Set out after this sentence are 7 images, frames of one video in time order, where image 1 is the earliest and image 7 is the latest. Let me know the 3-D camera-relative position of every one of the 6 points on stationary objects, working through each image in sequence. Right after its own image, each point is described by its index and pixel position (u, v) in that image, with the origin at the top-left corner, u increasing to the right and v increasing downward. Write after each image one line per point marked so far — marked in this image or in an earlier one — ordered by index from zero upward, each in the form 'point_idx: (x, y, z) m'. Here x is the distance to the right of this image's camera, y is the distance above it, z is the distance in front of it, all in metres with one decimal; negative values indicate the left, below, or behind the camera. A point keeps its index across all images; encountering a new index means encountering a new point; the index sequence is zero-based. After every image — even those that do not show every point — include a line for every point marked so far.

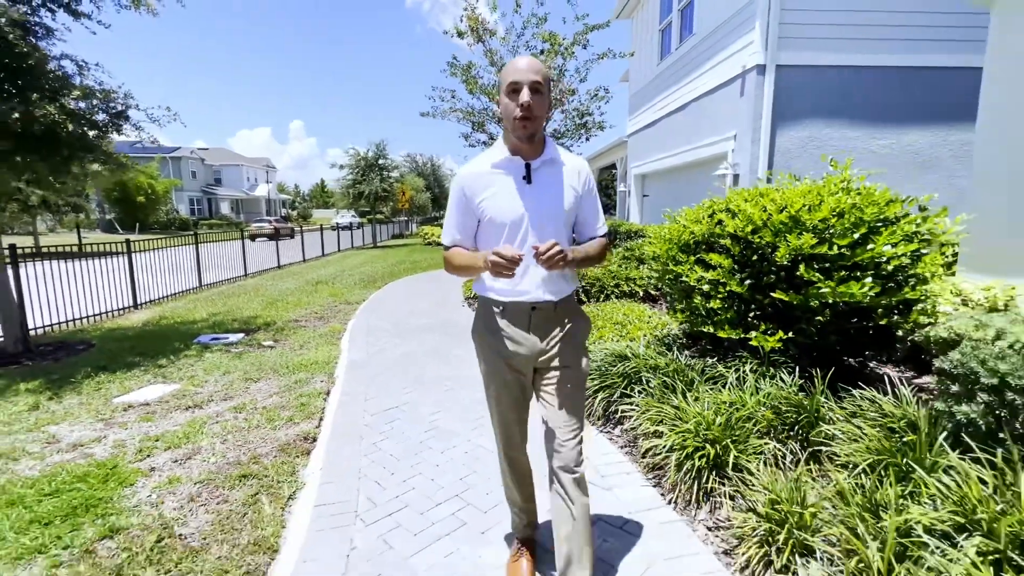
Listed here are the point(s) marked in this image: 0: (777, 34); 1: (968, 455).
0: (+3.8, +3.6, +6.8) m
1: (+1.8, -0.6, +1.9) m
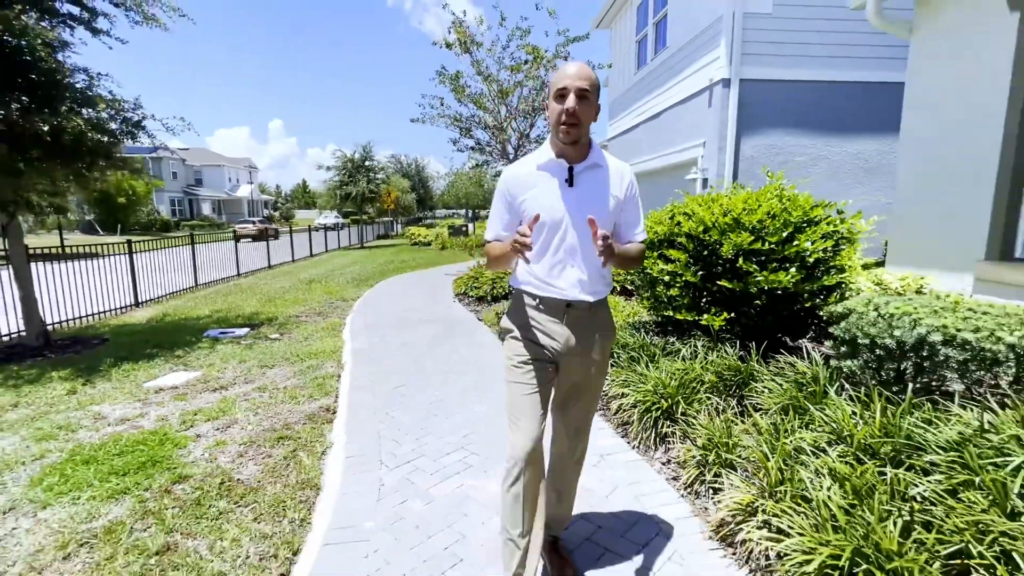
0: (+3.6, +3.7, +7.5) m
1: (+1.8, -0.5, +2.6) m
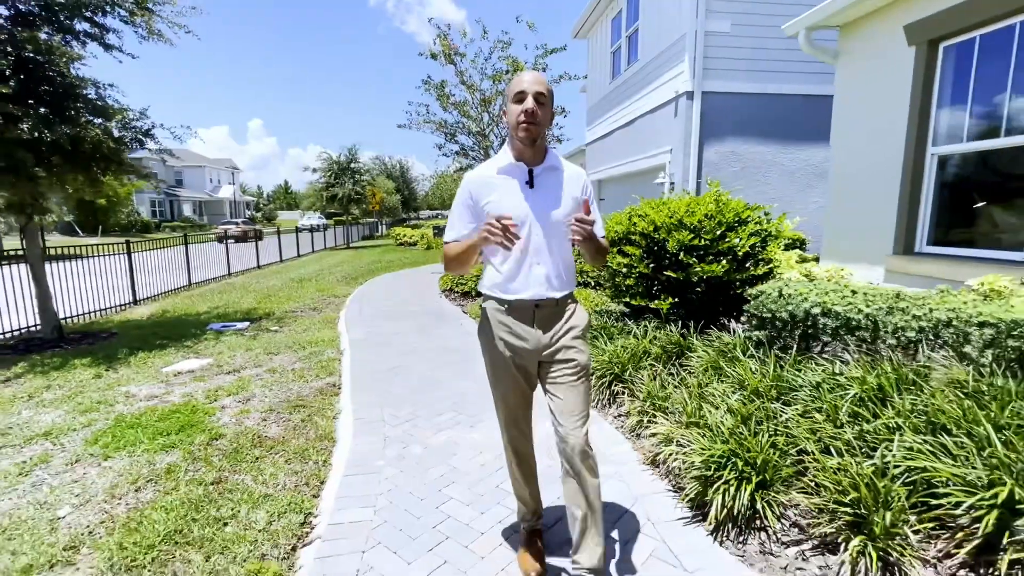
0: (+3.3, +3.8, +8.3) m
1: (+1.6, -0.5, +3.3) m
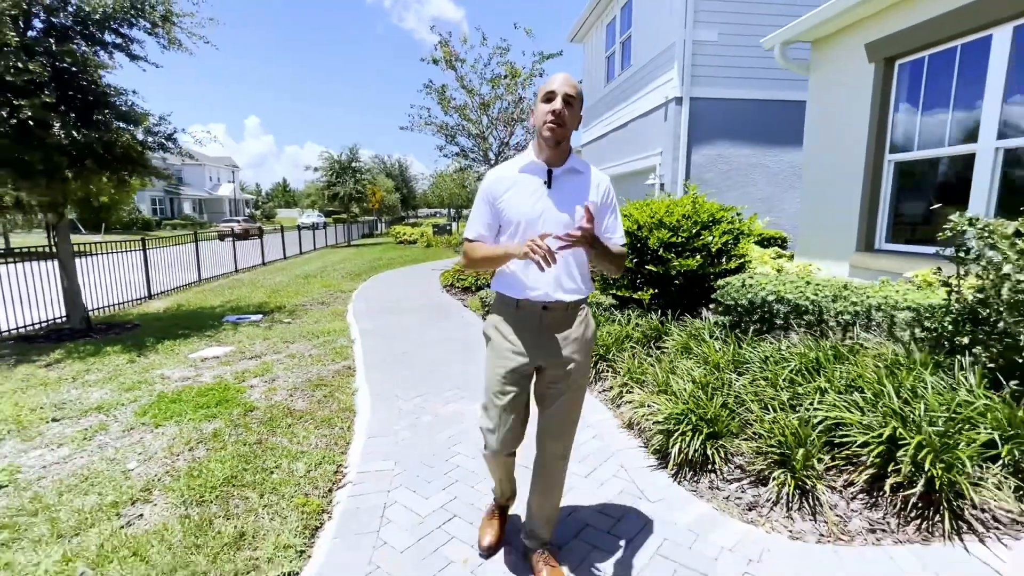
0: (+3.2, +3.9, +8.8) m
1: (+1.6, -0.4, +3.8) m
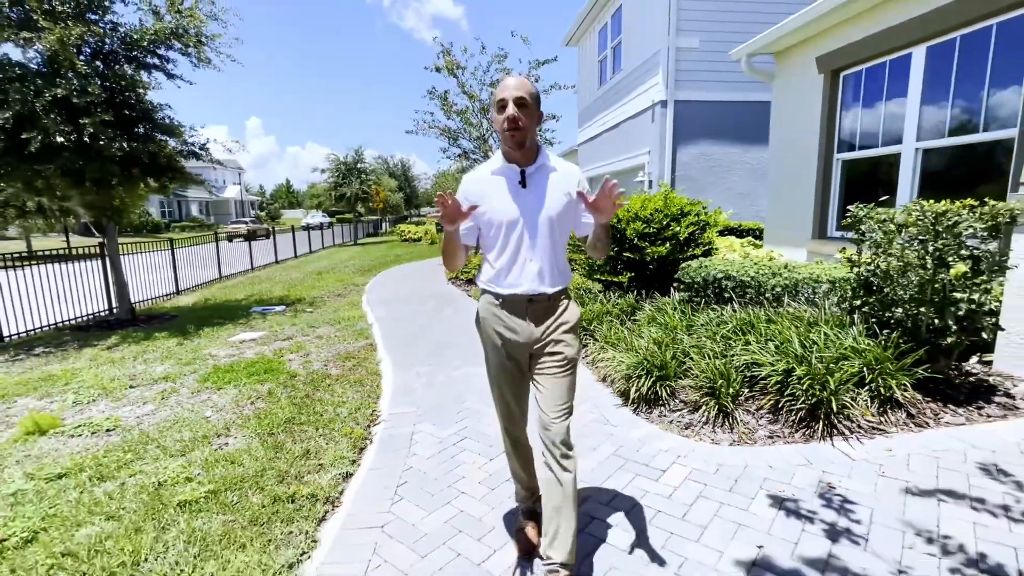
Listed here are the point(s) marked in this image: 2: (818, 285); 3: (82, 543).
0: (+3.2, +4.1, +9.5) m
1: (+1.6, -0.2, +4.6) m
2: (+2.6, 0.0, +4.0) m
3: (-2.1, -1.2, +2.4) m
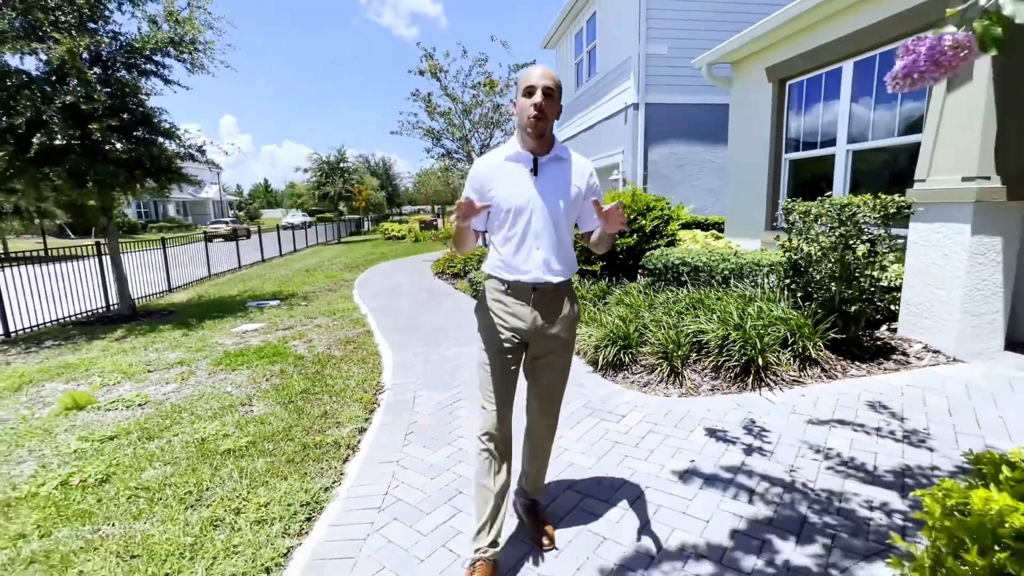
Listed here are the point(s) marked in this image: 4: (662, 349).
0: (+2.8, +4.3, +10.2) m
1: (+1.4, 0.0, +5.2) m
2: (+2.4, +0.2, +4.7) m
3: (-2.2, -1.1, +2.9) m
4: (+1.2, -0.5, +3.9) m
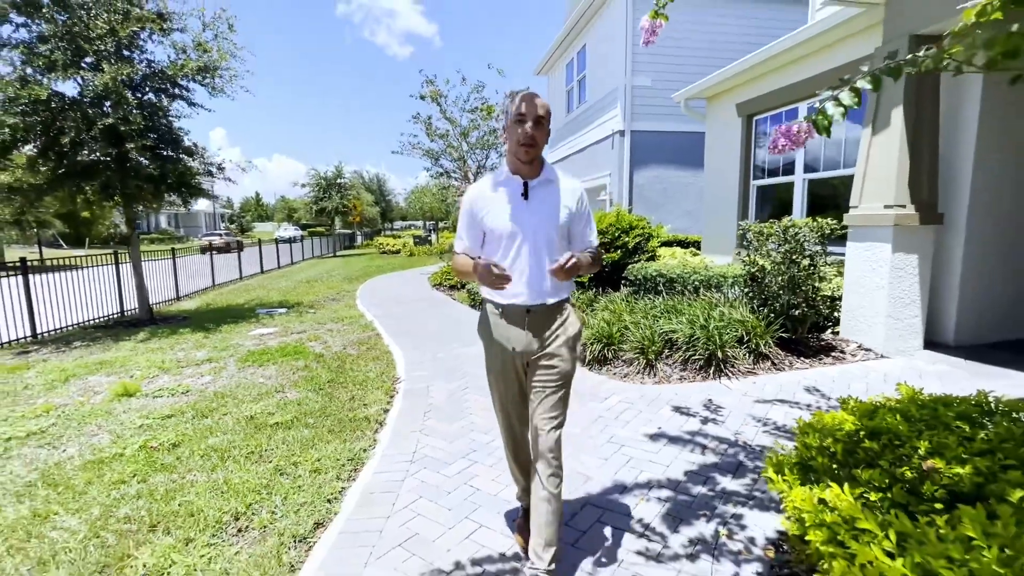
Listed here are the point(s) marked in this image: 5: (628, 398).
0: (+2.7, +4.0, +11.1) m
1: (+1.4, -0.2, +5.9) m
2: (+2.4, +0.1, +5.4) m
3: (-2.1, -1.1, +3.5) m
4: (+1.2, -0.6, +4.6) m
5: (+1.0, -0.9, +4.0) m
